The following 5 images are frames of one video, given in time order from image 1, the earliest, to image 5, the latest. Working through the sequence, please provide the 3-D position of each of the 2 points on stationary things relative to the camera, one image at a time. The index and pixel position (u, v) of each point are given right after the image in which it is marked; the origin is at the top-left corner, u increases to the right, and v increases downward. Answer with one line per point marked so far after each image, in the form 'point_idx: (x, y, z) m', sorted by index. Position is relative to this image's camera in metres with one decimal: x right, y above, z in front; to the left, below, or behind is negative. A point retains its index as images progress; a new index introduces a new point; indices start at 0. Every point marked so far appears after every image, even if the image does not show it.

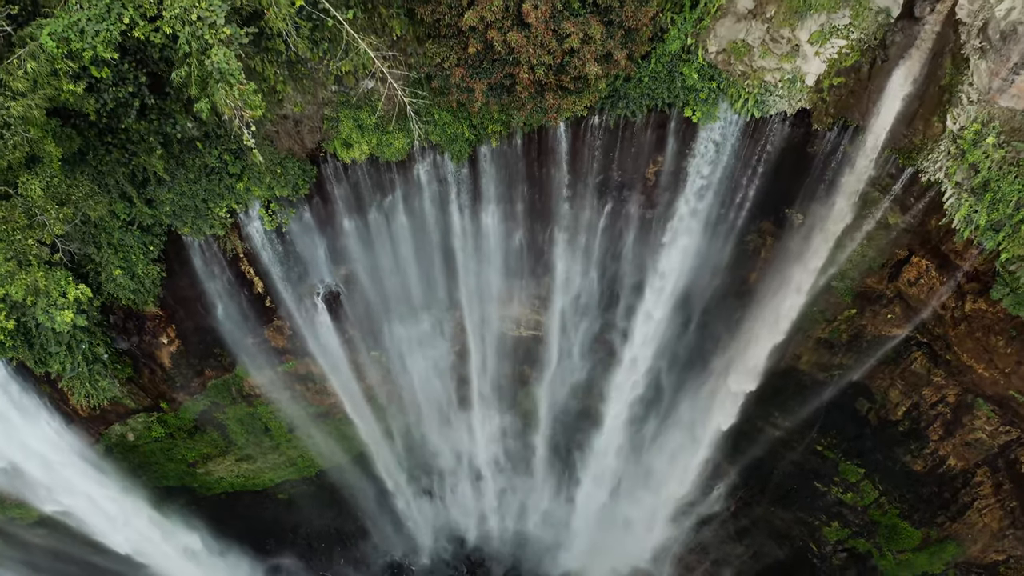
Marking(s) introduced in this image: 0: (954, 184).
0: (+6.1, +1.5, +8.1) m
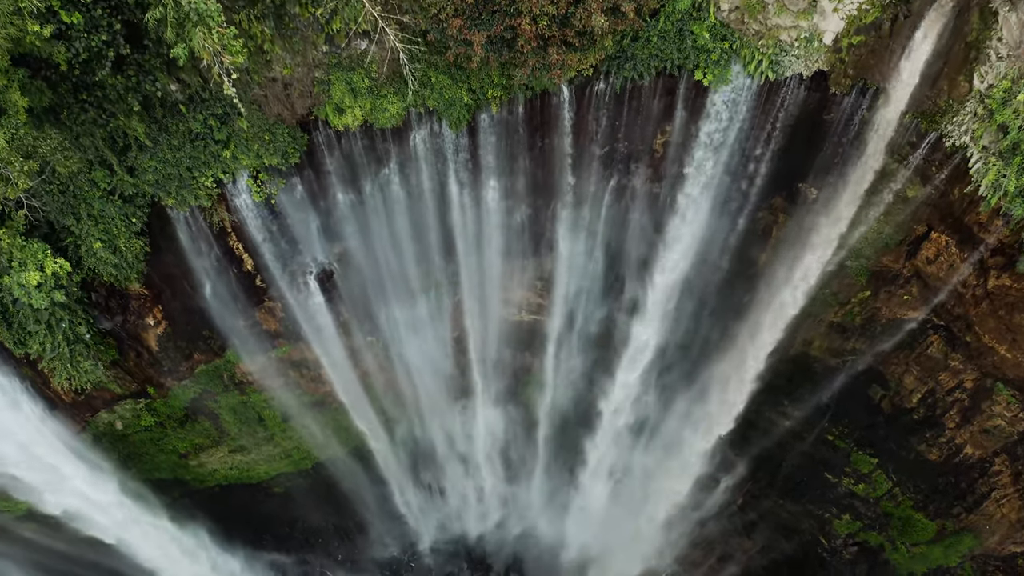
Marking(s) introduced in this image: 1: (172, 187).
0: (+6.2, +1.8, +7.7) m
1: (-4.9, +1.5, +8.5) m
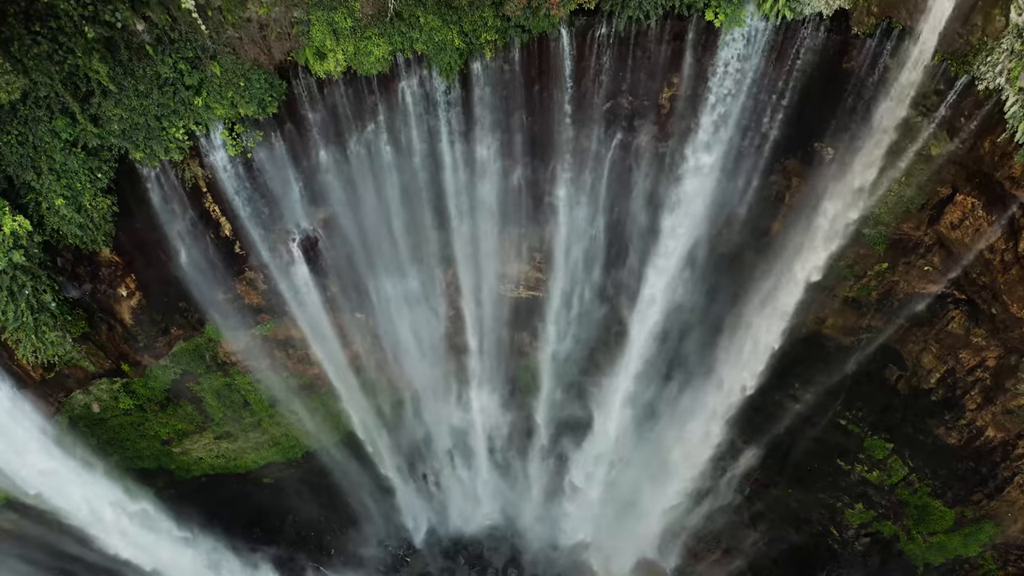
0: (+6.1, +2.4, +7.1) m
1: (-5.0, +2.0, +7.8) m
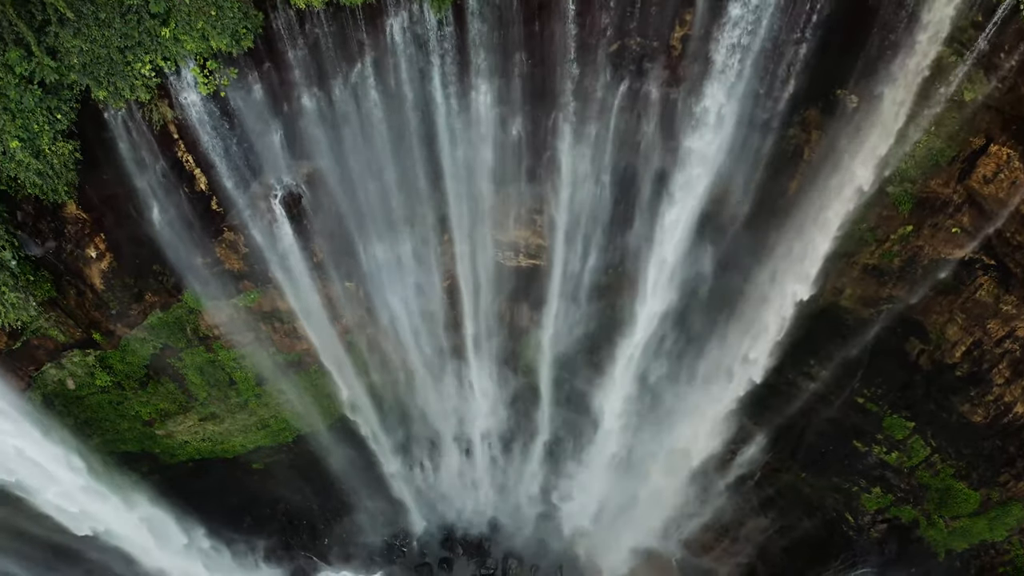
0: (+6.1, +3.0, +6.4) m
1: (-5.0, +2.6, +7.2) m
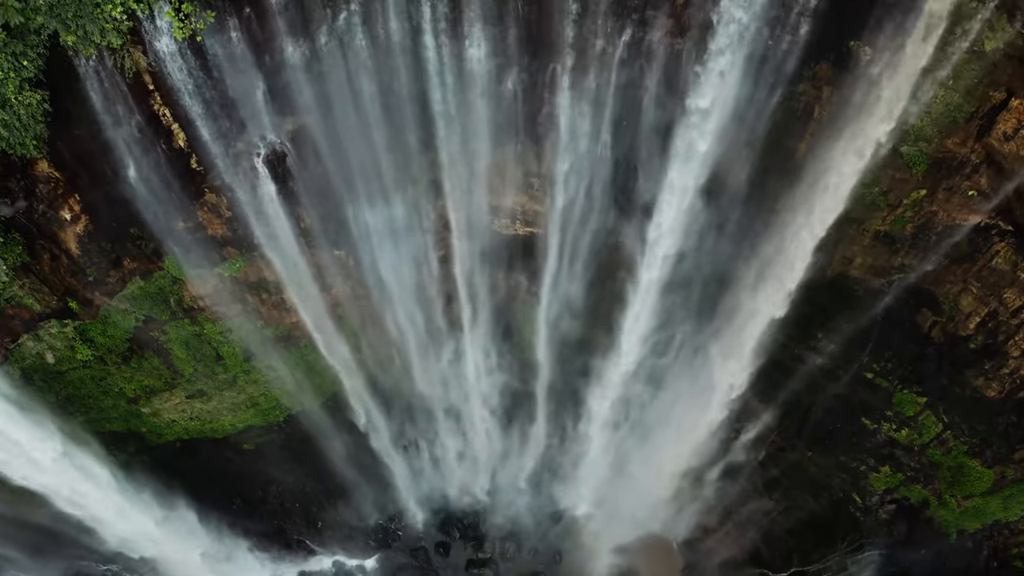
0: (+6.0, +3.5, +5.9) m
1: (-5.1, +3.1, +6.7) m
